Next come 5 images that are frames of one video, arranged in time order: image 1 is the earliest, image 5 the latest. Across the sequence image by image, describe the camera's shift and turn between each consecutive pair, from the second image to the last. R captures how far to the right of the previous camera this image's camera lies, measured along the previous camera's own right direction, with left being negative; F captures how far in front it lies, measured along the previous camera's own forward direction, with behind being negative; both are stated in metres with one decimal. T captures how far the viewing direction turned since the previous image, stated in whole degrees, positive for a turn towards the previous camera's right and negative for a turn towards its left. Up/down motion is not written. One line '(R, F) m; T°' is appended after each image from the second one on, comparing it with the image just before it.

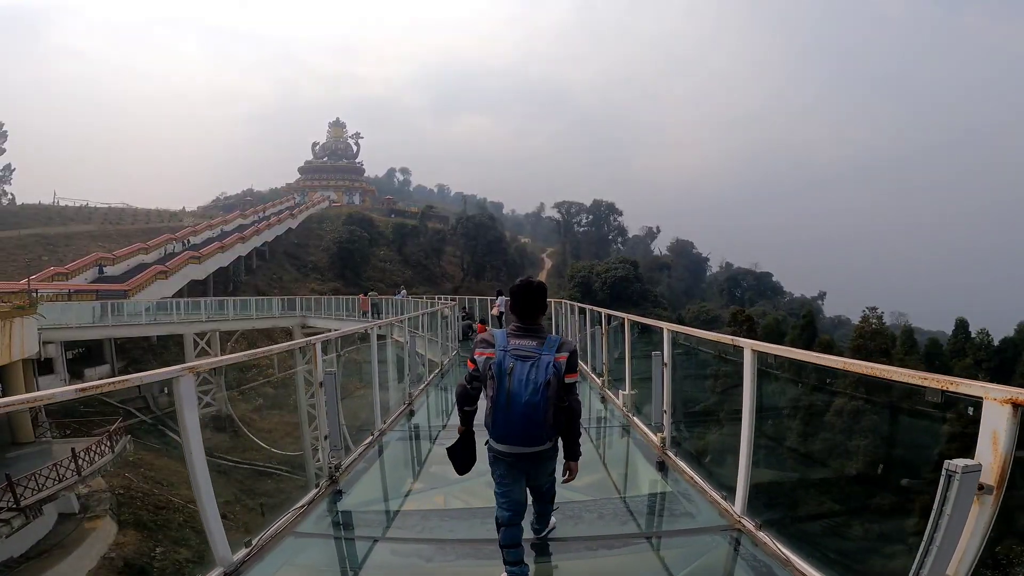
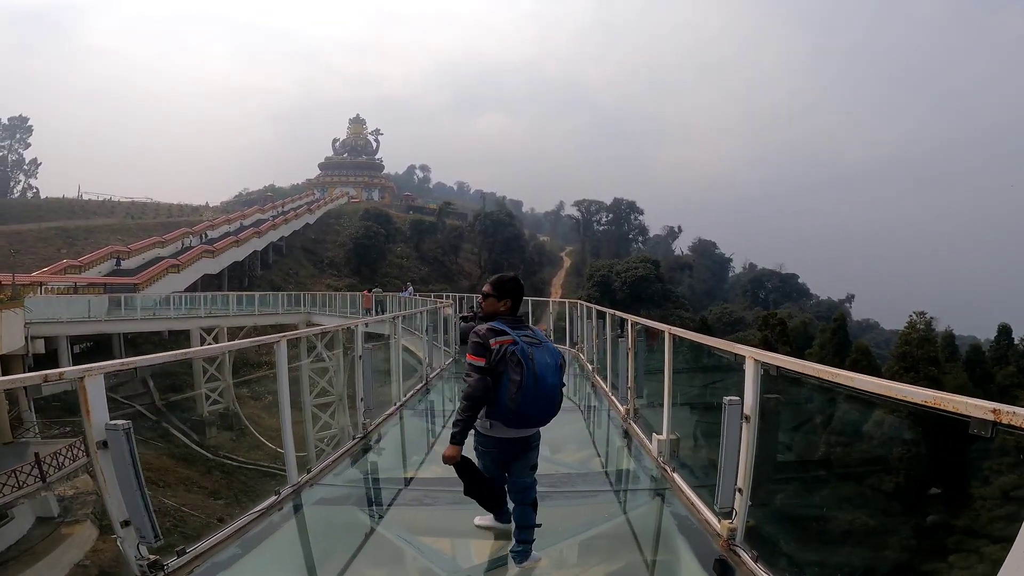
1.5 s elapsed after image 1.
(+0.1, +0.7) m; -2°
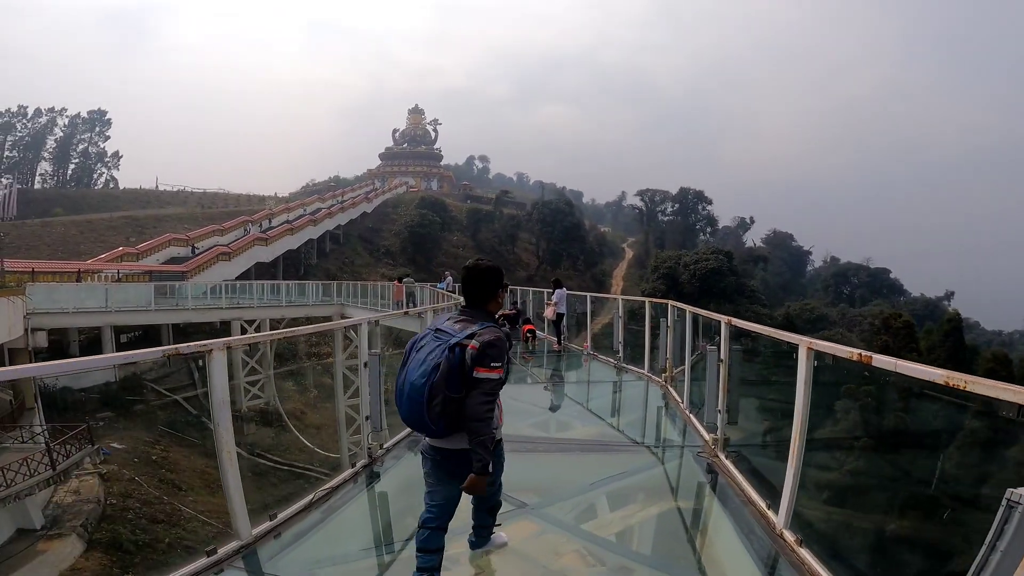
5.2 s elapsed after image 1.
(+0.1, +1.6) m; -6°
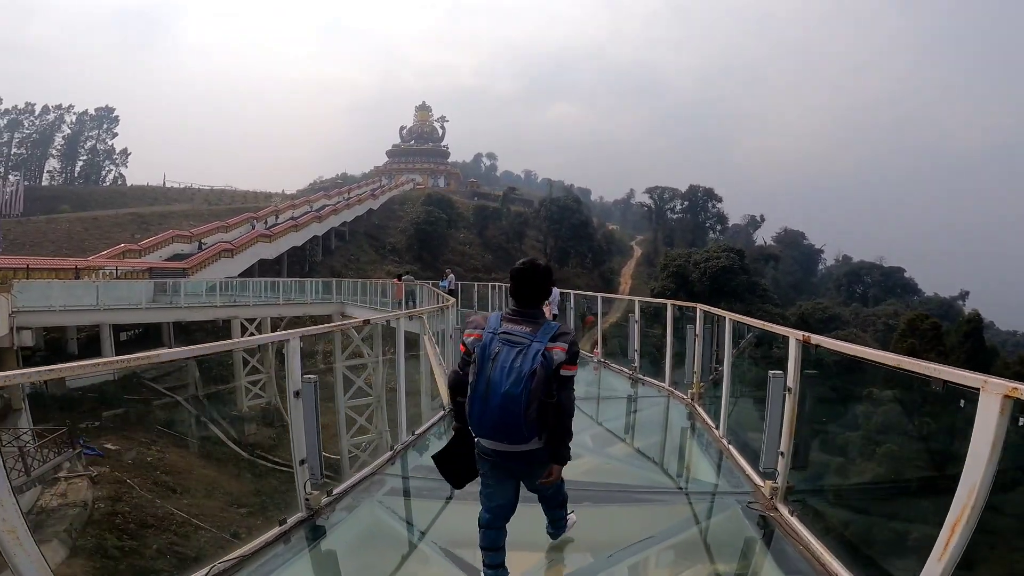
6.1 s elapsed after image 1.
(0.0, +0.4) m; -1°
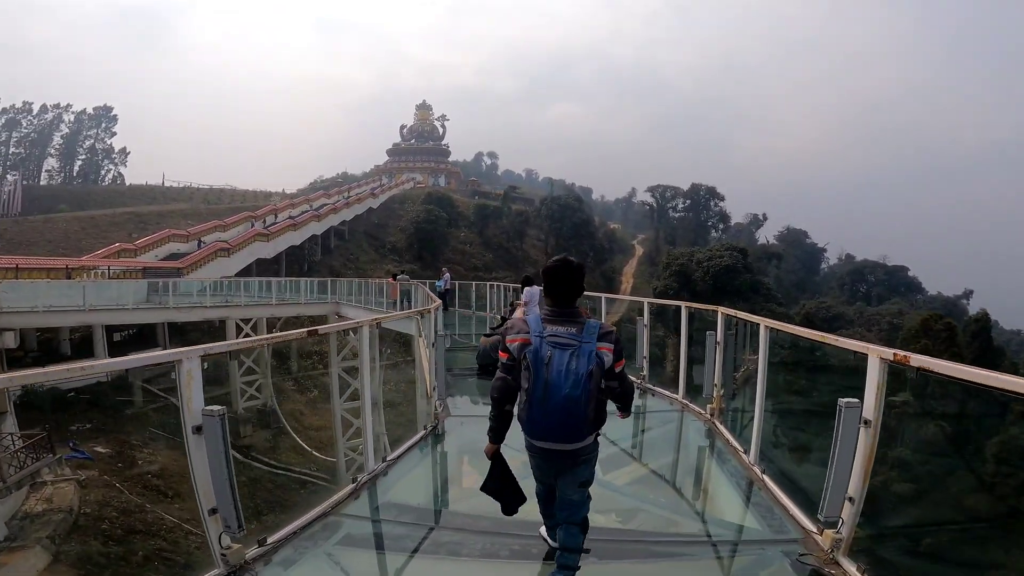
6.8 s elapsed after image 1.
(0.0, +0.3) m; 0°
